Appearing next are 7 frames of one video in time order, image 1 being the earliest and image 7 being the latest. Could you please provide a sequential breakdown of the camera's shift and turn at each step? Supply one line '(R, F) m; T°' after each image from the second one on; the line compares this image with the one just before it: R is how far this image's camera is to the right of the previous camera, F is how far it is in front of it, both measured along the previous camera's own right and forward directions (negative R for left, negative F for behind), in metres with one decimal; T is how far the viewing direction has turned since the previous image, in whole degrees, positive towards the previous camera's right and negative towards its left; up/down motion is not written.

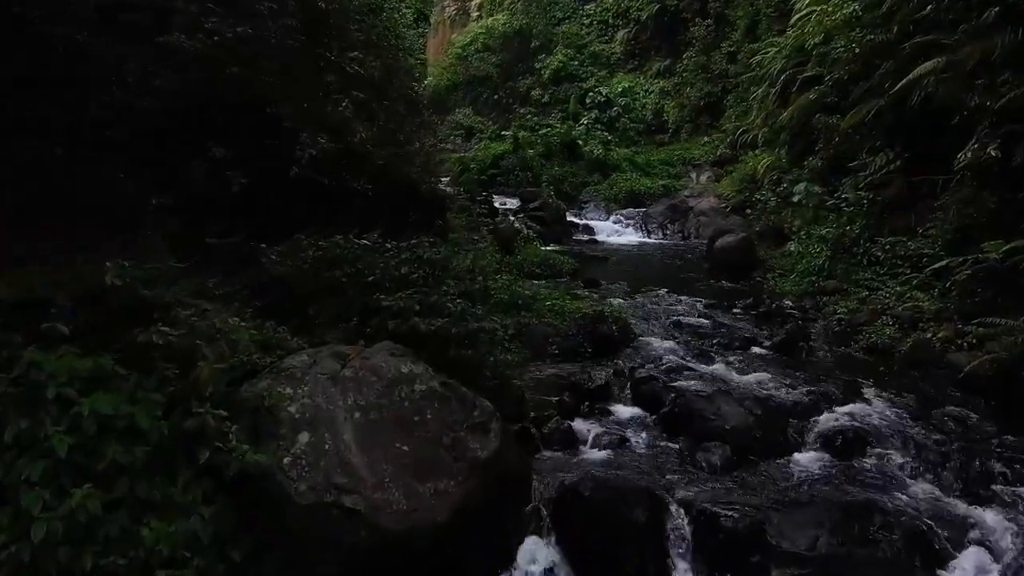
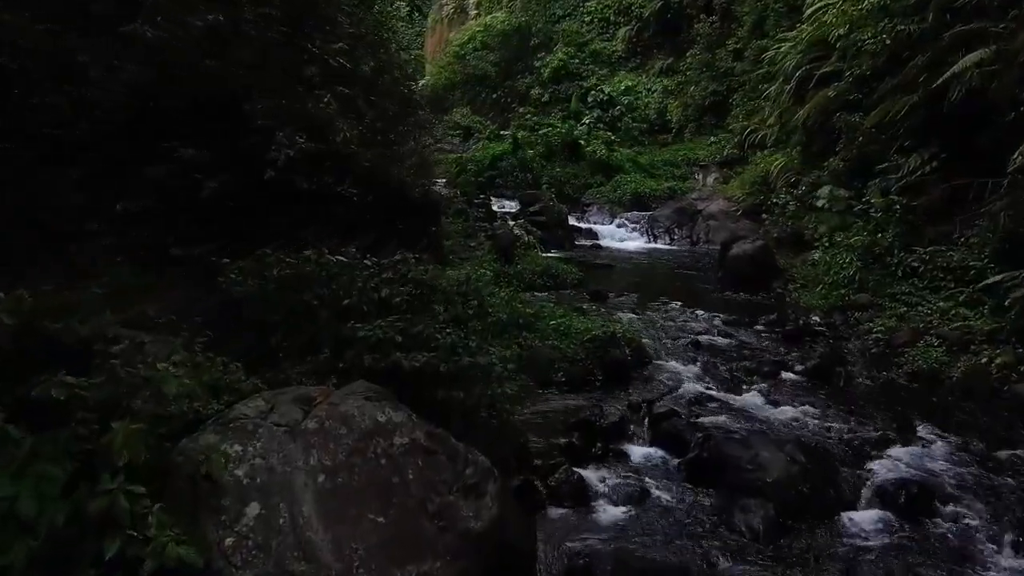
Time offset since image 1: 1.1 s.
(0.0, +0.8) m; 0°
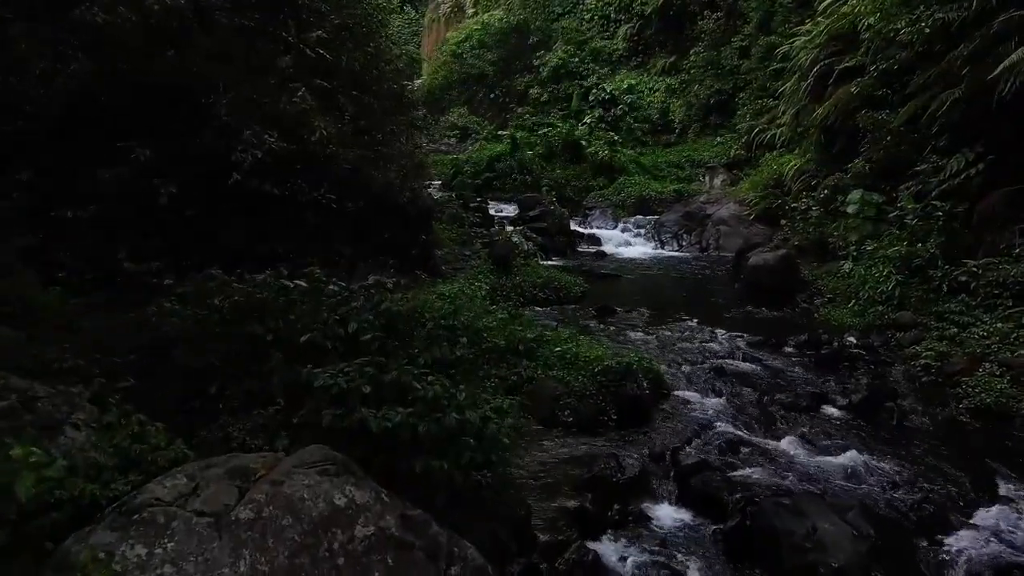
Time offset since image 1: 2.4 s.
(0.0, +0.9) m; 0°
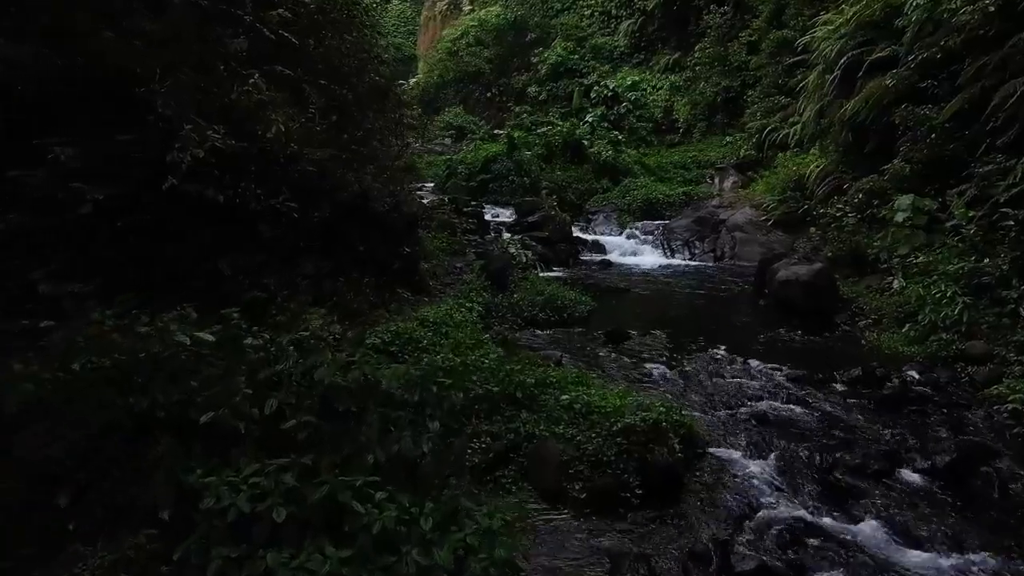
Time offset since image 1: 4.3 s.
(0.0, +1.1) m; 0°
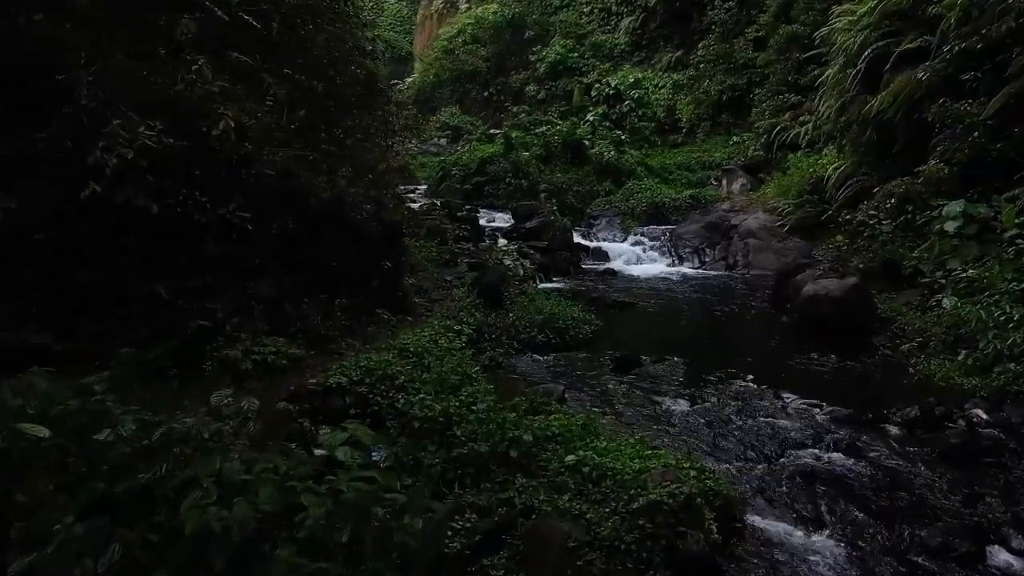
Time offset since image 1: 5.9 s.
(0.0, +0.9) m; 0°
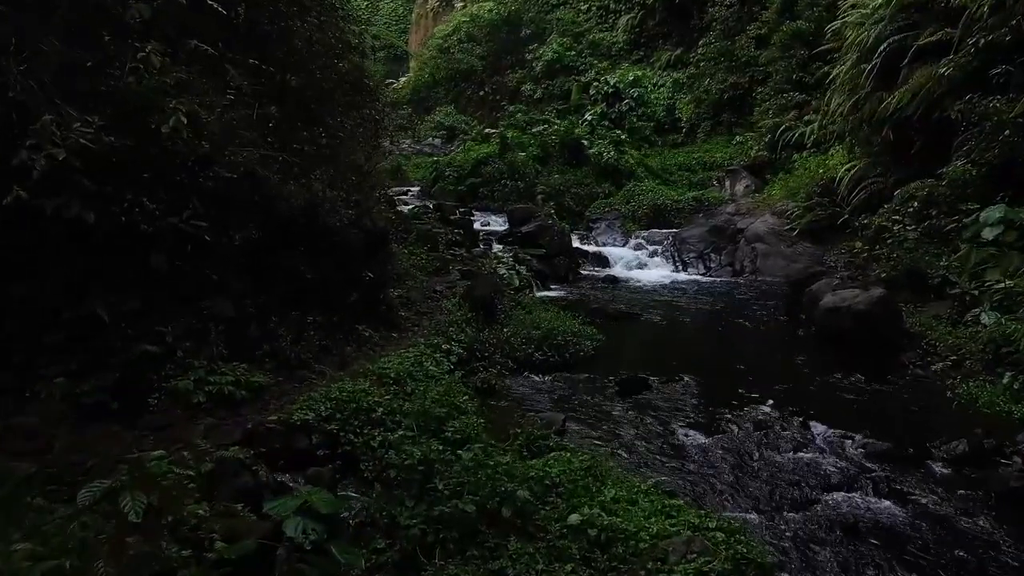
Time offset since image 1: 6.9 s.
(0.0, +0.6) m; 0°
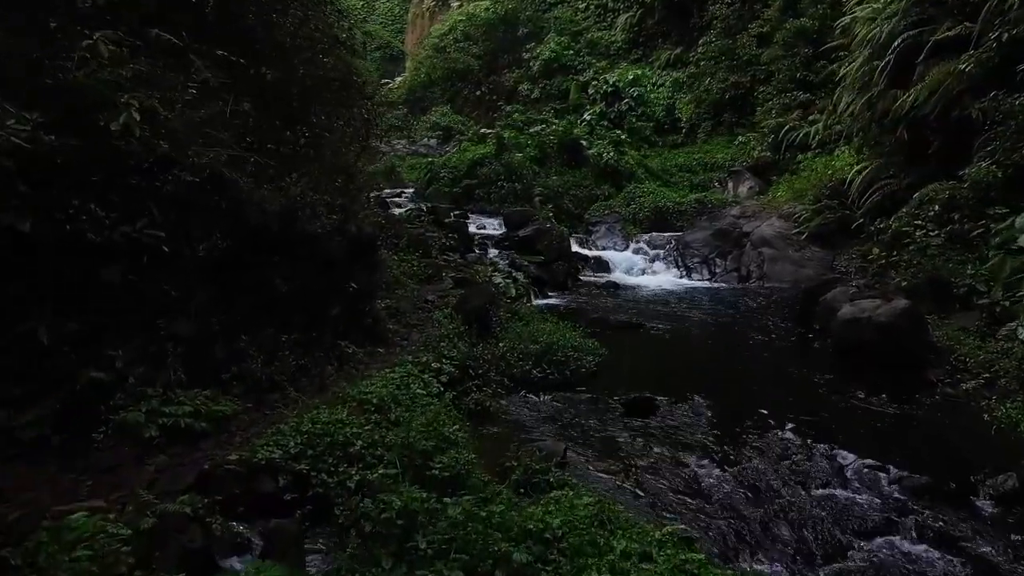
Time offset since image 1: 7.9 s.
(0.0, +0.5) m; 0°
